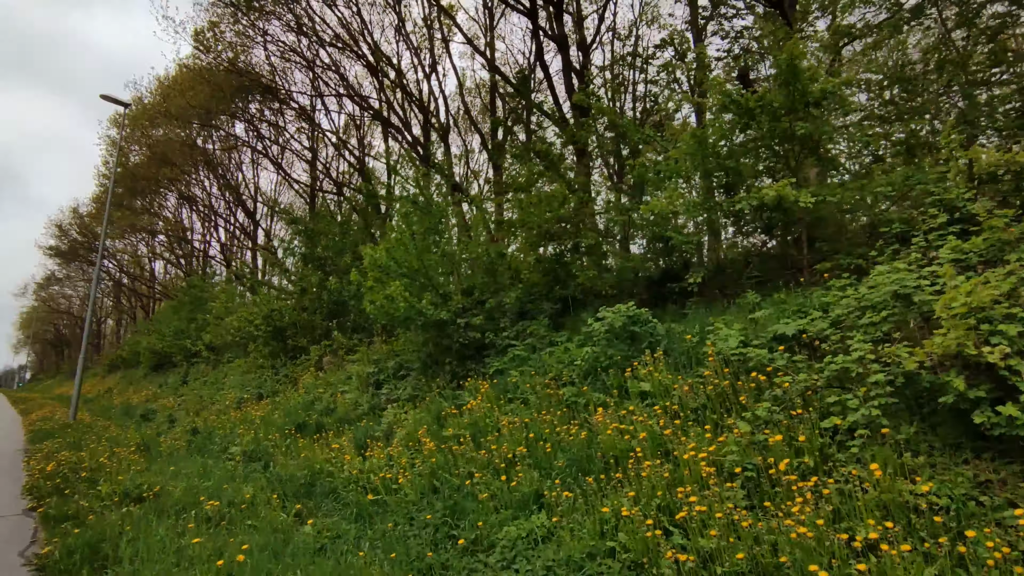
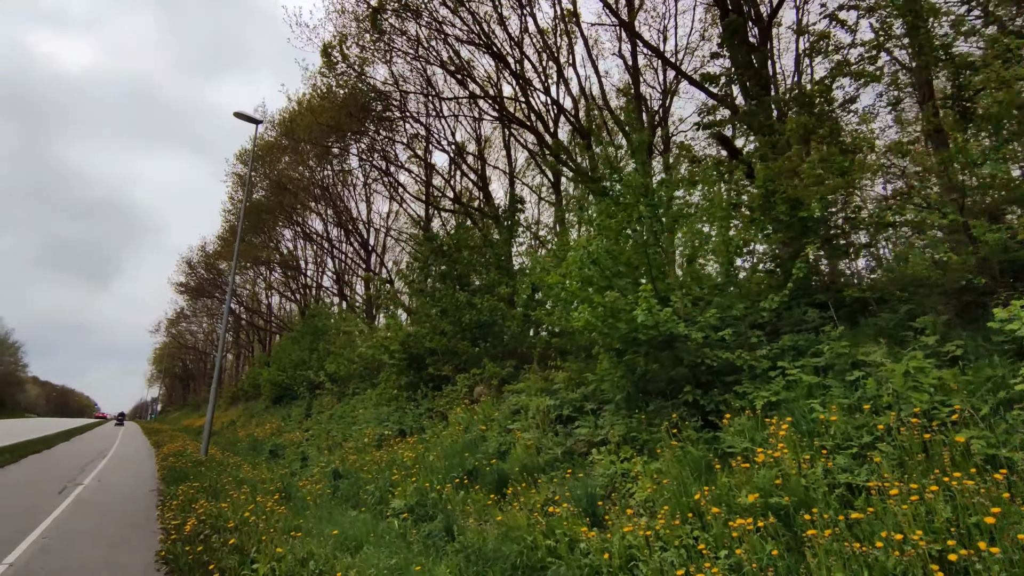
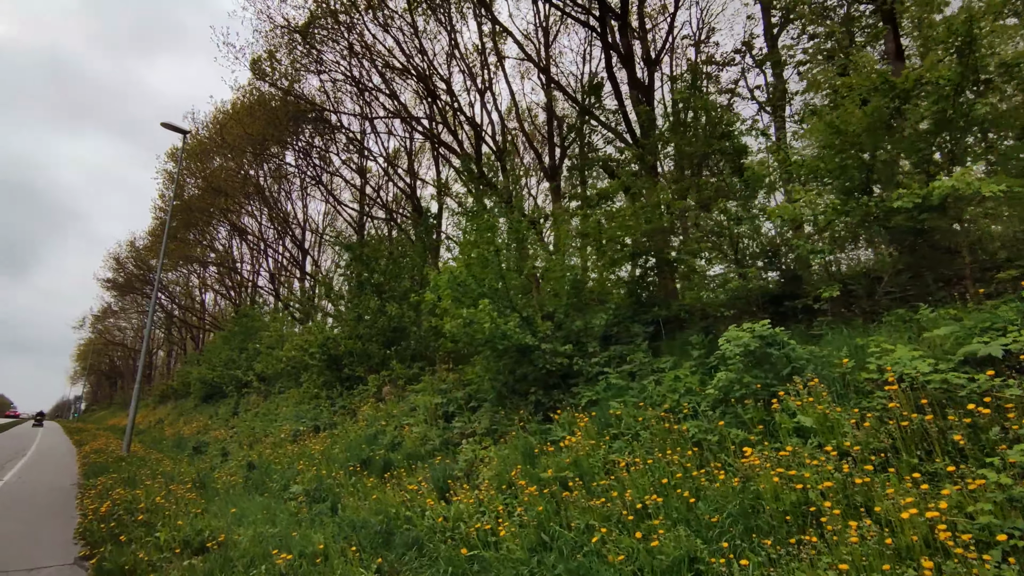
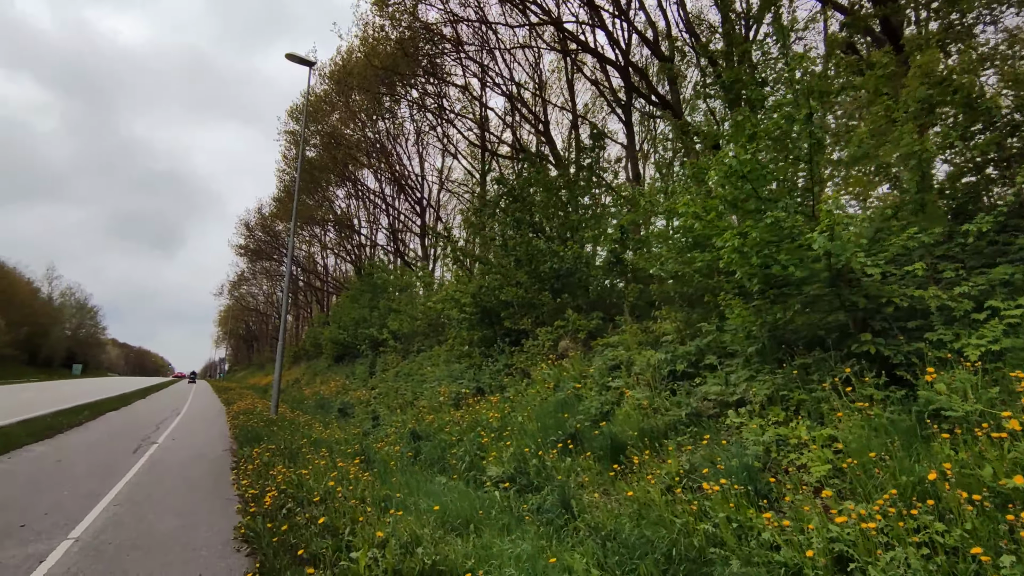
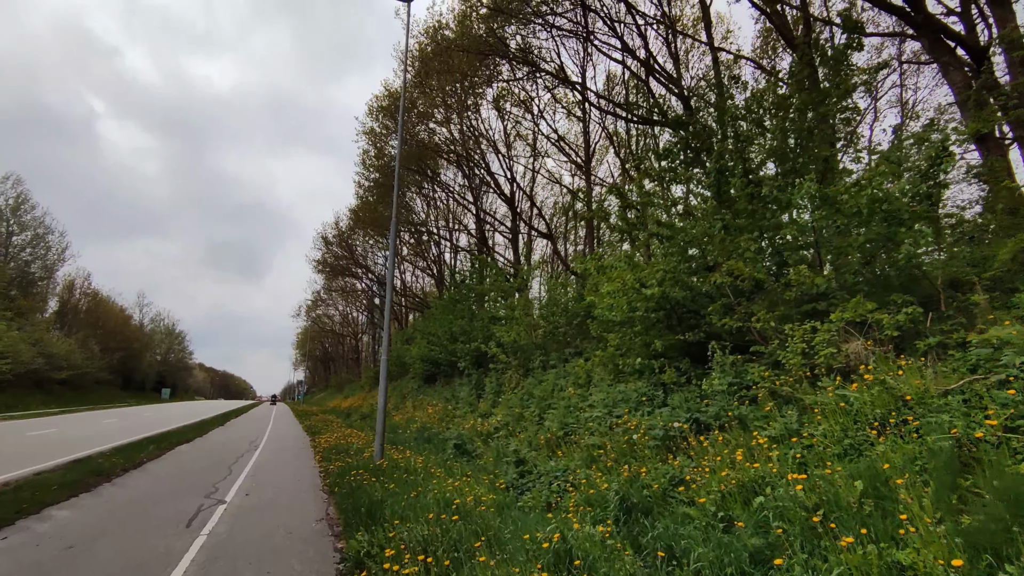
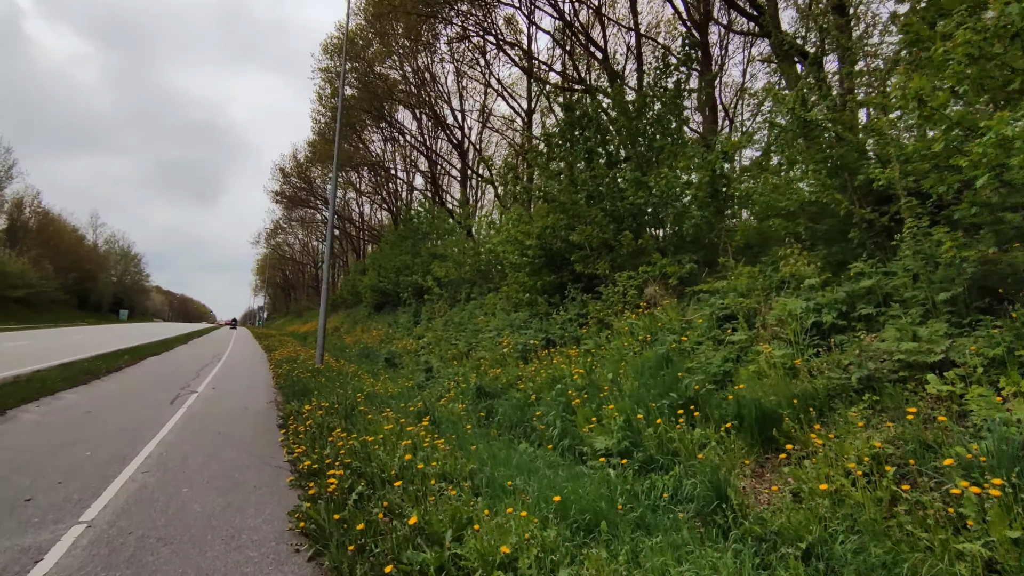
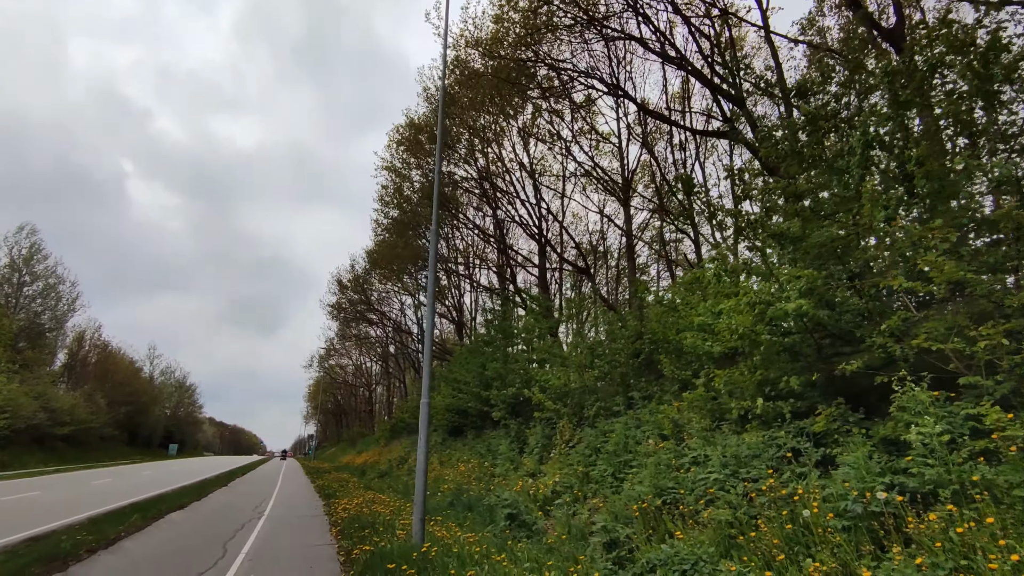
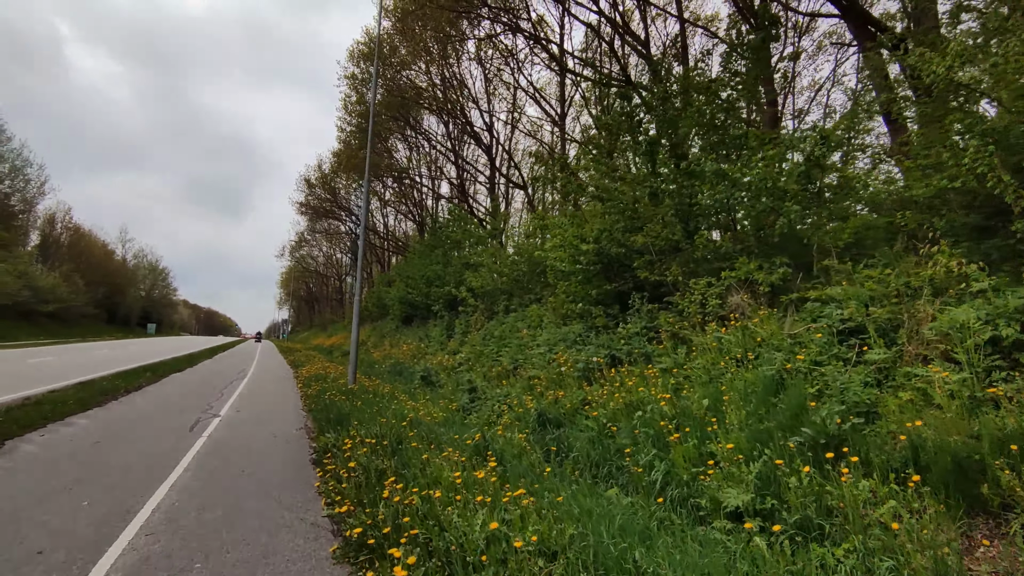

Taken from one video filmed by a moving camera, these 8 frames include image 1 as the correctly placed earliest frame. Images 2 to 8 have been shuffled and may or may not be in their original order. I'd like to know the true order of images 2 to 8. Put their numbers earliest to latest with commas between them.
3, 2, 4, 6, 8, 5, 7
